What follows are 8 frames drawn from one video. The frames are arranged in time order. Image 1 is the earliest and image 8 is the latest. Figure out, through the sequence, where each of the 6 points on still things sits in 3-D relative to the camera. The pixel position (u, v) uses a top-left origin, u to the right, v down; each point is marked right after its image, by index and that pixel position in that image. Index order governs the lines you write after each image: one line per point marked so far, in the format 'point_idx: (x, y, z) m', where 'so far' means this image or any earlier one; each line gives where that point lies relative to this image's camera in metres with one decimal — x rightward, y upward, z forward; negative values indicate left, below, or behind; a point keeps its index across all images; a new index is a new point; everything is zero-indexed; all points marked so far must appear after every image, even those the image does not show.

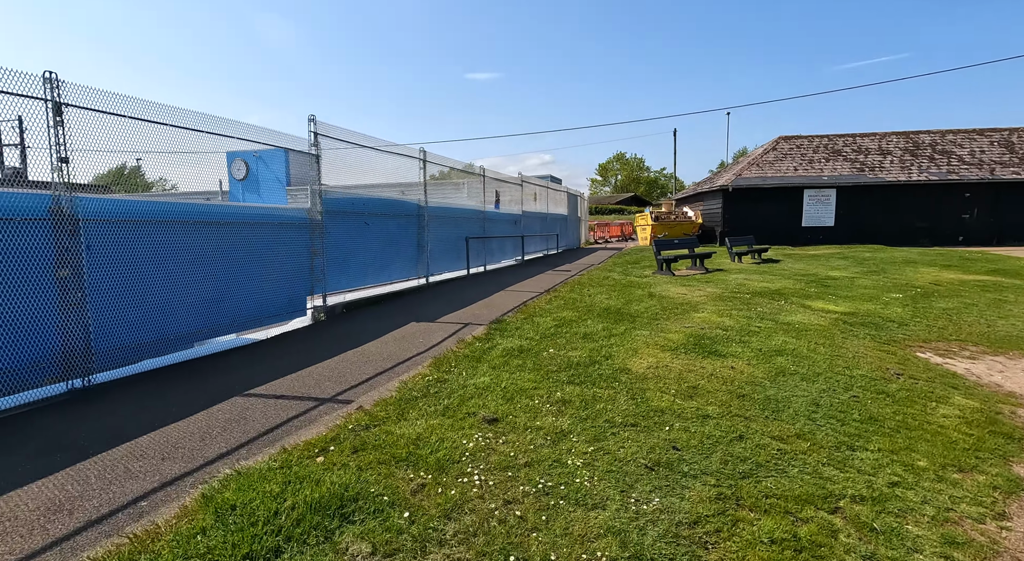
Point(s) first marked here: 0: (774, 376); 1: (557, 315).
0: (+2.1, -0.8, +4.5) m
1: (+0.5, -0.4, +6.2) m
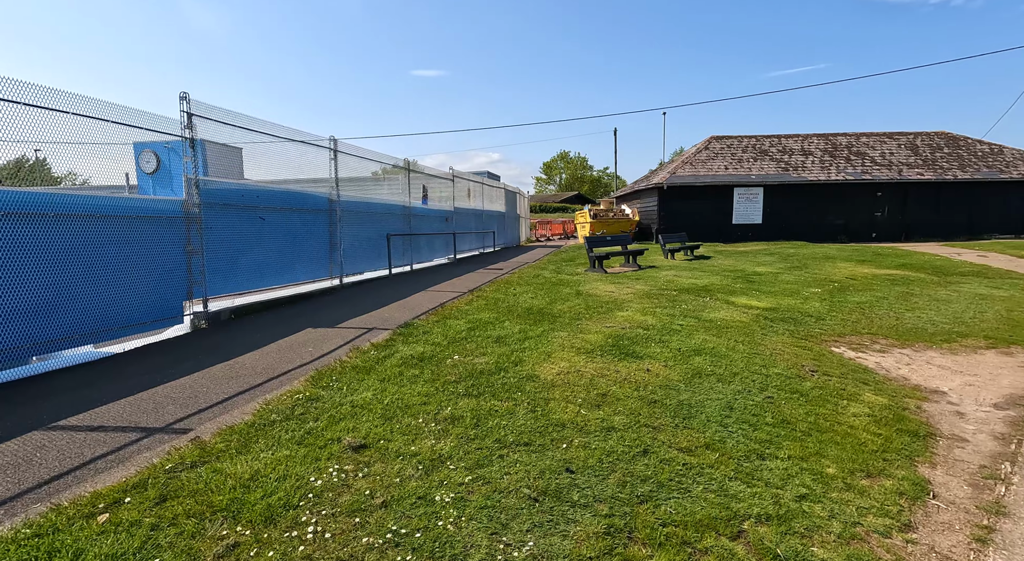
0: (+1.4, -0.8, +4.4) m
1: (-0.4, -0.4, +5.8) m
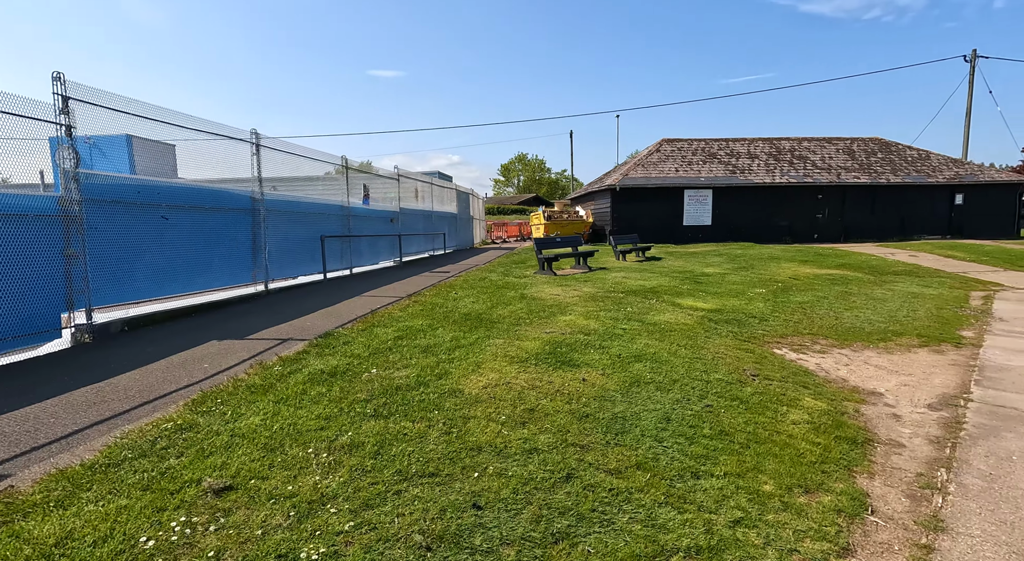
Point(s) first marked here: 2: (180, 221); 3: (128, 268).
0: (+0.9, -0.8, +4.1) m
1: (-1.0, -0.4, +5.5) m
2: (-3.6, +0.6, +6.1) m
3: (-3.7, +0.1, +5.5) m
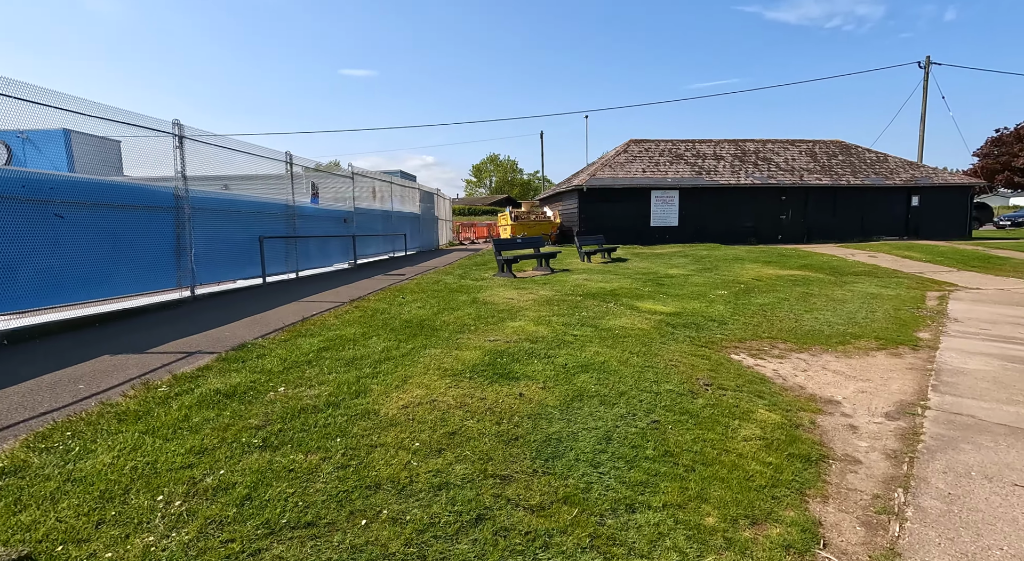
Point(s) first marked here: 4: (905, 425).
0: (+0.4, -0.8, +3.8) m
1: (-1.6, -0.5, +5.0) m
2: (-4.2, +0.6, +5.5) m
3: (-4.3, +0.1, +4.9) m
4: (+3.0, -1.1, +4.4) m
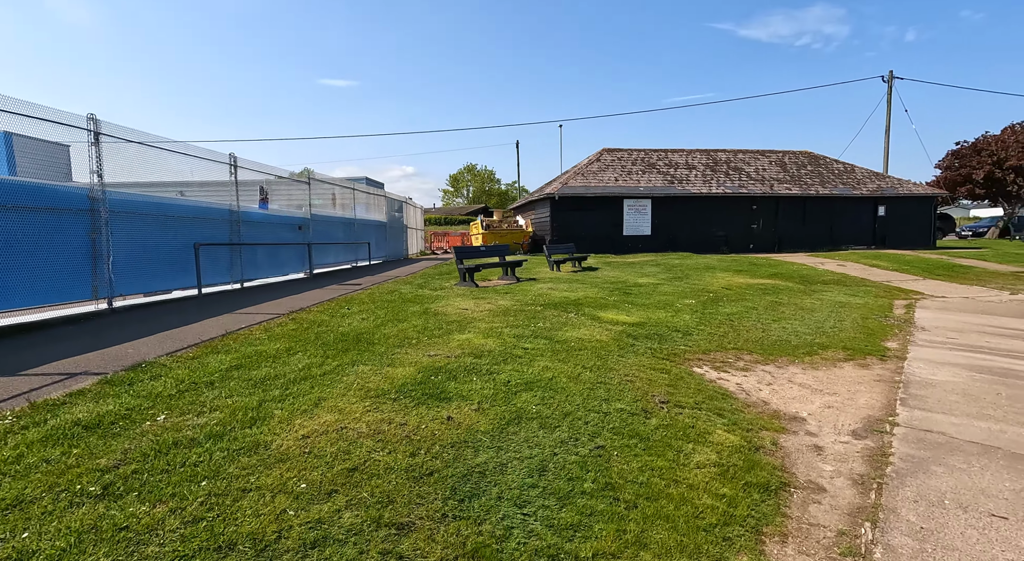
0: (0.0, -0.9, +3.4) m
1: (-2.1, -0.5, +4.5) m
2: (-4.7, +0.5, +5.0) m
3: (-4.8, 0.0, +4.3) m
4: (+2.6, -1.2, +4.0) m
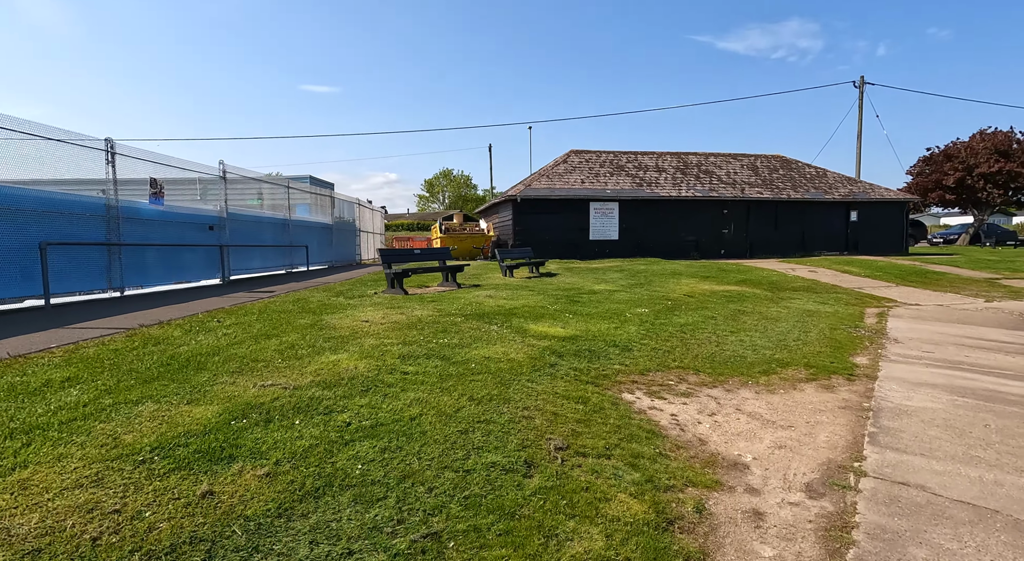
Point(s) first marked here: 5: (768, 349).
0: (-0.9, -0.9, +2.3) m
1: (-2.9, -0.6, +3.4) m
2: (-5.6, +0.4, +3.7) m
3: (-5.6, -0.1, +3.1) m
4: (+1.7, -1.2, +3.0) m
5: (+3.3, -0.9, +7.1) m
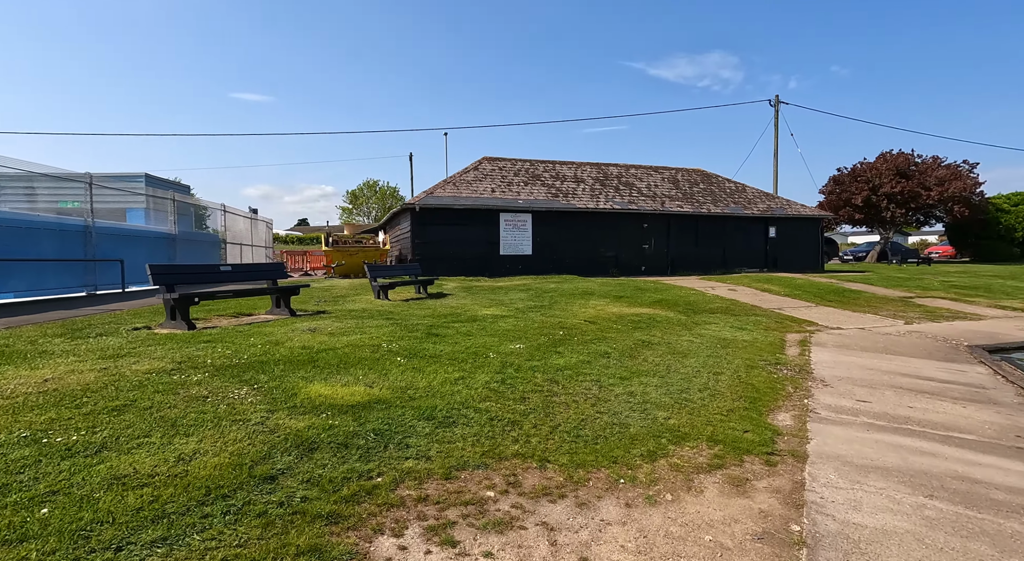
0: (-2.2, -1.1, -0.1) m
1: (-4.3, -0.8, +0.8) m
2: (-7.0, +0.2, +0.8) m
3: (-7.0, -0.2, +0.2) m
4: (+0.3, -1.4, +0.9) m
5: (+1.4, -1.2, +5.2) m
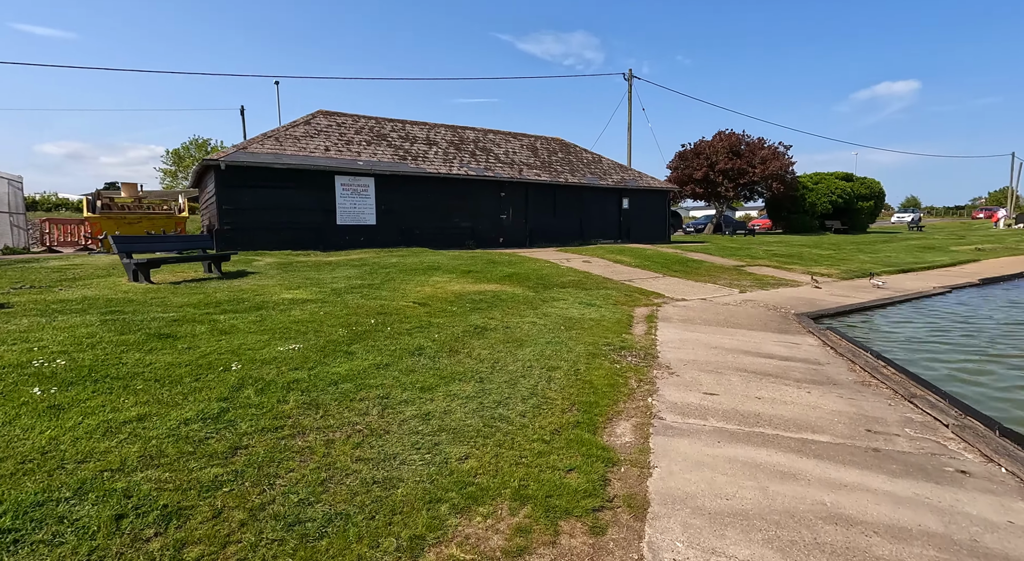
0: (-2.6, -1.3, -2.4) m
1: (-4.9, -1.0, -2.1) m
2: (-7.5, 0.0, -2.6) m
3: (-7.4, -0.5, -3.2) m
4: (-0.4, -1.5, -0.8) m
5: (-0.3, -1.0, +3.6) m
